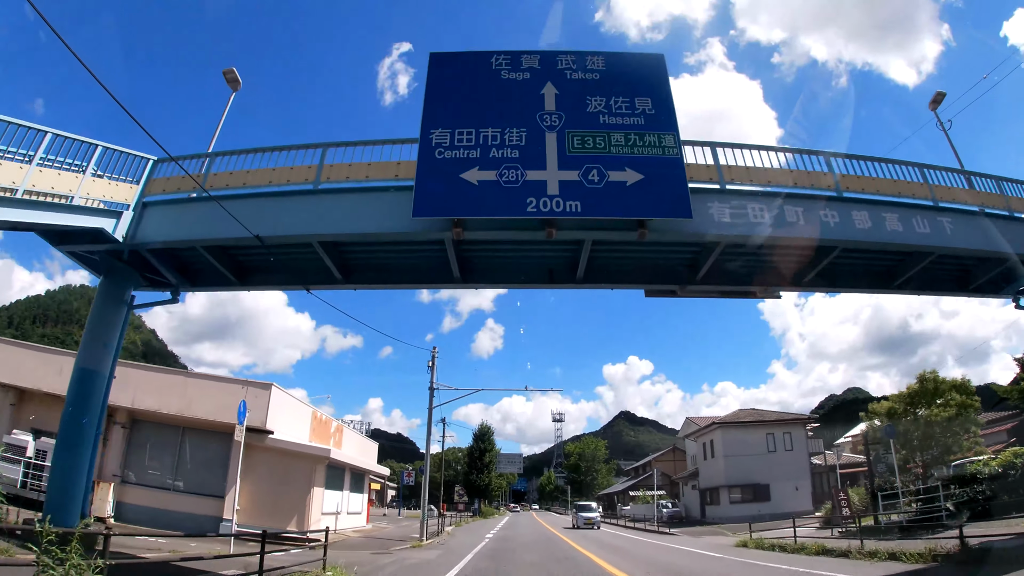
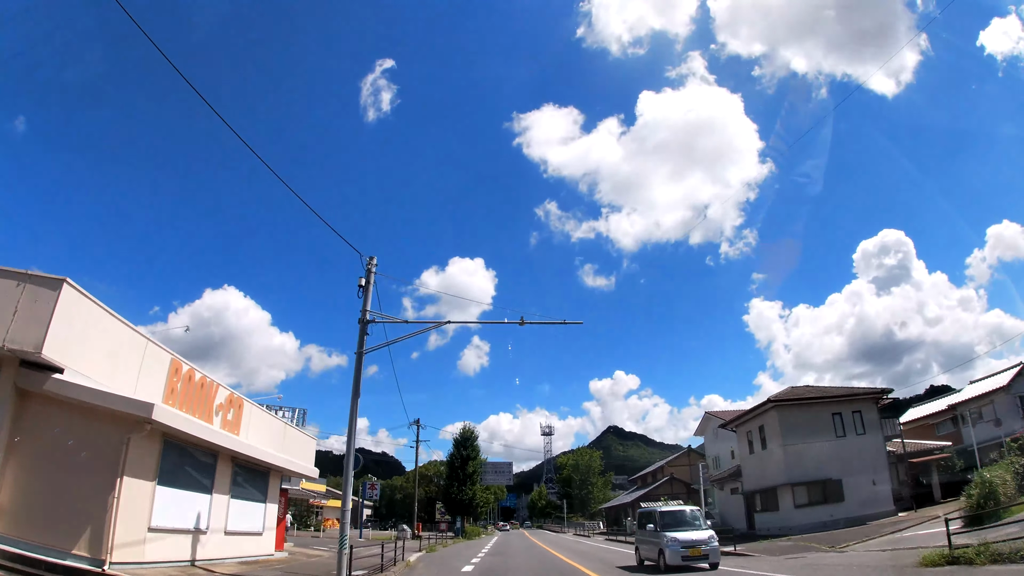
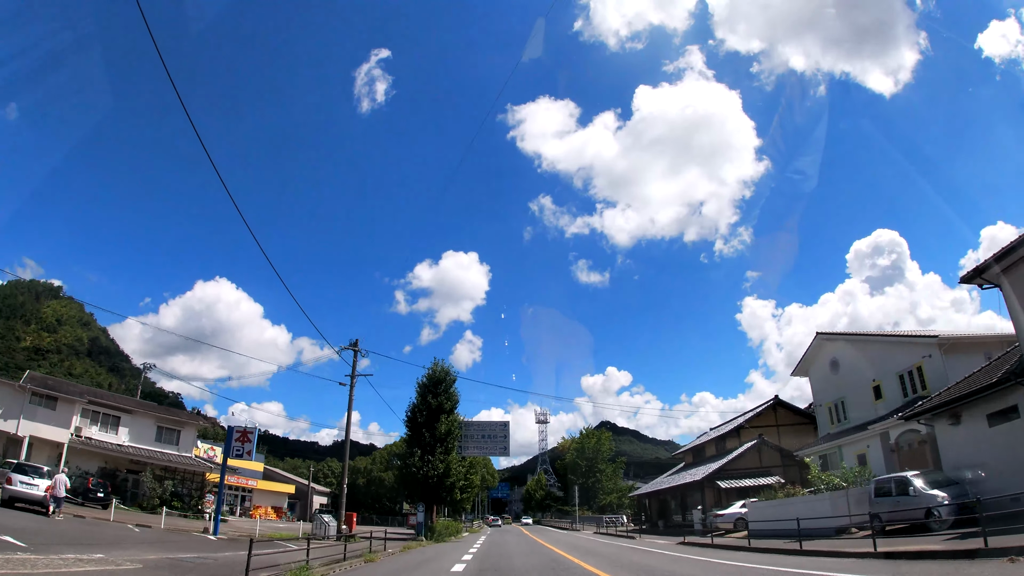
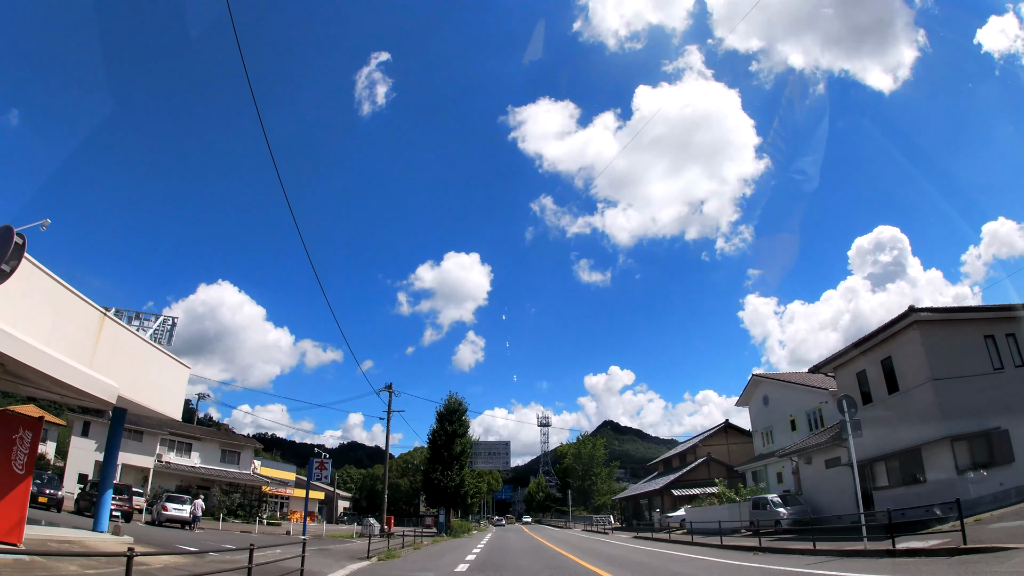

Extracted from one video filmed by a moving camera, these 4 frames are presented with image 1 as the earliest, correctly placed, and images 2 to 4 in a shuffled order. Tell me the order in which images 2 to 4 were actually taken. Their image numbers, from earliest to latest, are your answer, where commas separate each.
2, 4, 3
